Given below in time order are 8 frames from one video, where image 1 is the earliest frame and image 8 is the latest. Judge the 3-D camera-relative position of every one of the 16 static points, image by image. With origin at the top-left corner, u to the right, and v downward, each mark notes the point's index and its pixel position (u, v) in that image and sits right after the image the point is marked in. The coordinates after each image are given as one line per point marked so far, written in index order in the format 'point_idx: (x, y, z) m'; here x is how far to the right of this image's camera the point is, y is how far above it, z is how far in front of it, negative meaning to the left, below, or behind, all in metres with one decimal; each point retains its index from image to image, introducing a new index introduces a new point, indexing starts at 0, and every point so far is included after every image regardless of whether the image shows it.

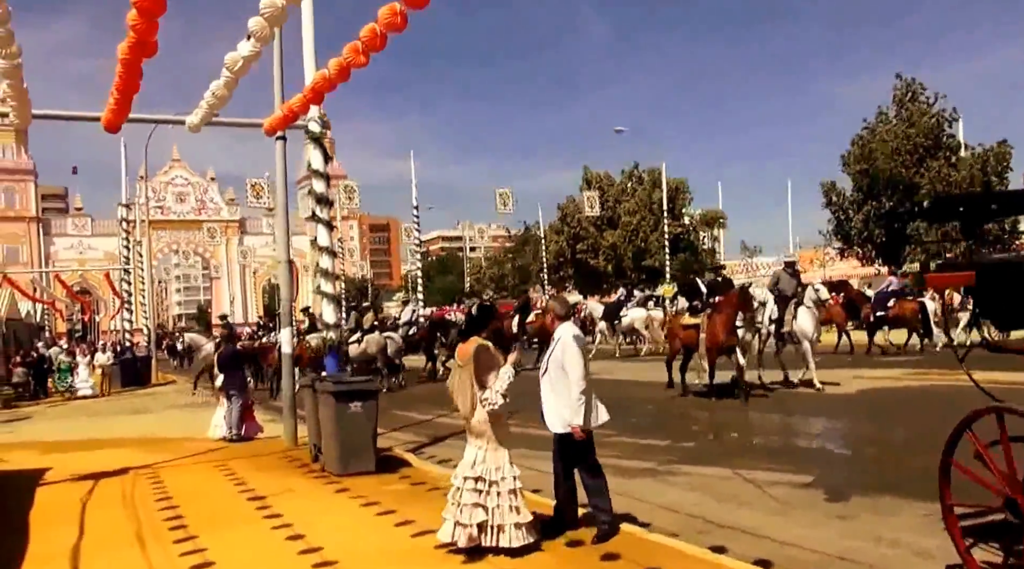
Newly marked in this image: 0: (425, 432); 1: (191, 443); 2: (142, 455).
0: (-1.5, -2.5, +16.8) m
1: (-6.0, -3.0, +18.5) m
2: (-6.2, -2.9, +17.1) m
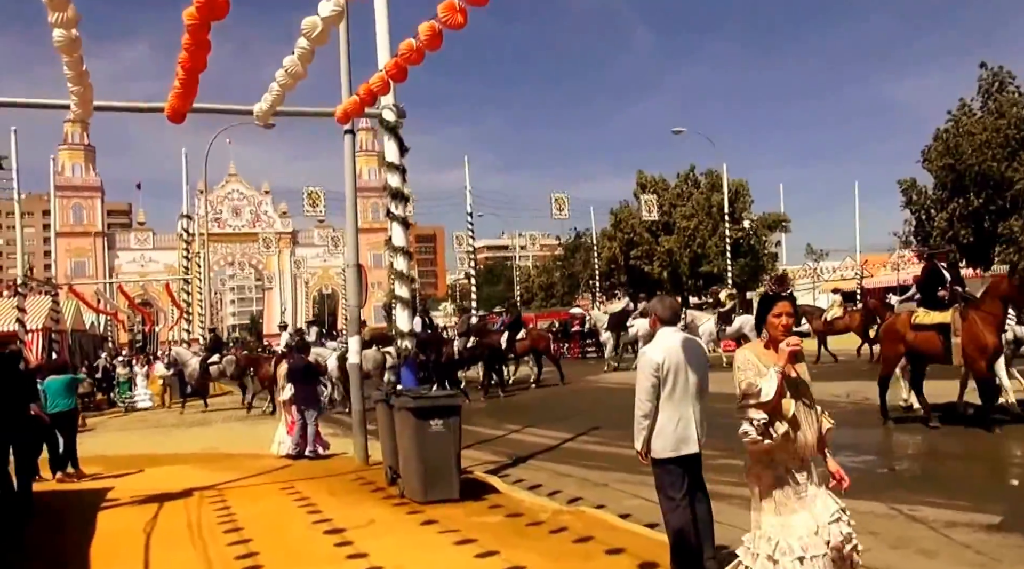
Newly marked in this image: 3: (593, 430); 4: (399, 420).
0: (-0.1, -2.6, +15.5) m
1: (-4.5, -3.1, +17.4) m
2: (-4.9, -3.0, +16.0) m
3: (+1.3, -2.4, +16.5) m
4: (-1.3, -1.6, +11.5) m
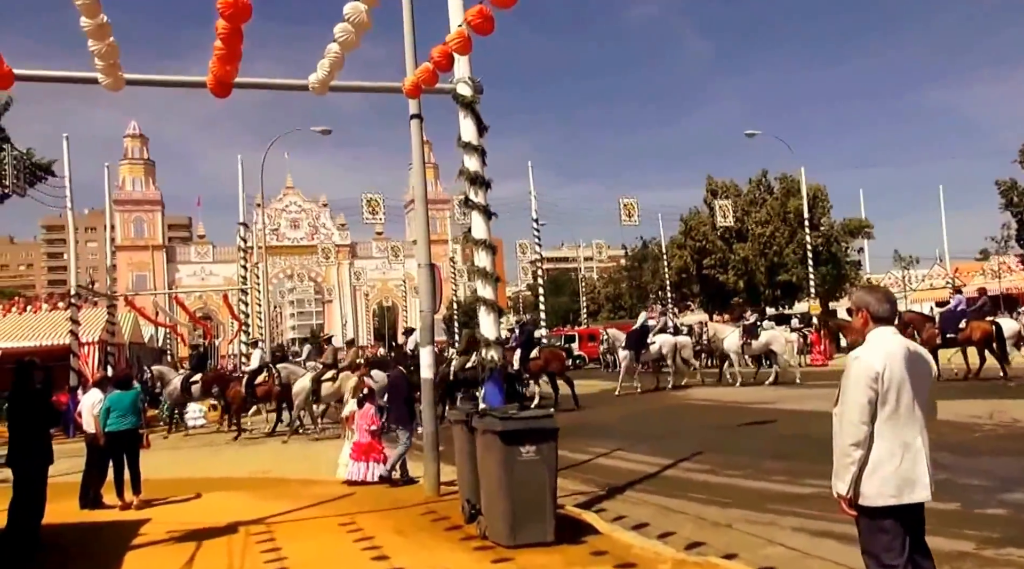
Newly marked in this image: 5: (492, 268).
0: (+1.1, -2.6, +13.5) m
1: (-3.2, -3.2, +15.6) m
2: (-3.6, -3.1, +14.3) m
3: (+2.6, -2.5, +14.4) m
4: (-0.3, -1.6, +9.6) m
5: (-0.2, +0.2, +10.7) m
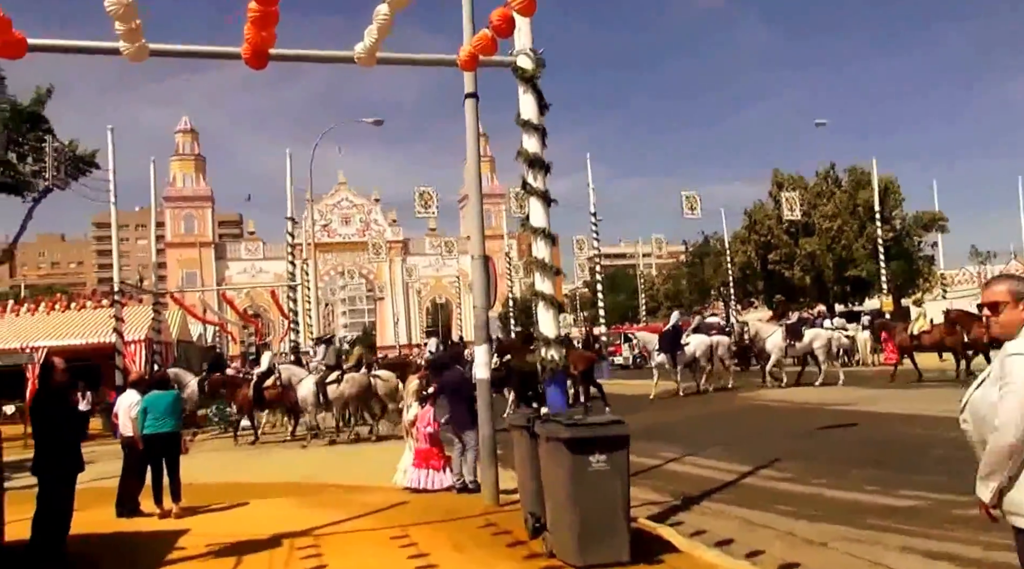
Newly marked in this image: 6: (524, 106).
0: (+1.9, -2.5, +12.4) m
1: (-2.3, -3.1, +14.7) m
2: (-2.7, -3.0, +13.4) m
3: (+3.5, -2.3, +13.2) m
4: (+0.3, -1.5, +8.5) m
5: (+0.4, +0.3, +9.6) m
6: (+0.1, +1.8, +9.7) m
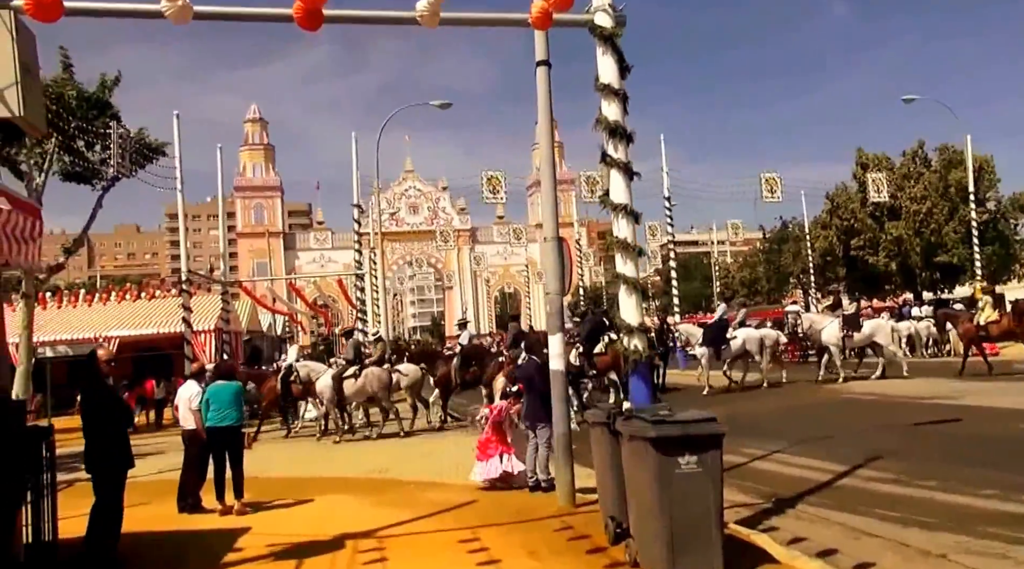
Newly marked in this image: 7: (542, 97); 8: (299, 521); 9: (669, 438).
0: (+2.8, -2.3, +11.4) m
1: (-1.2, -2.9, +14.1) m
2: (-1.8, -2.8, +12.8) m
3: (+4.4, -2.1, +12.2) m
4: (+0.9, -1.3, +7.7) m
5: (+1.1, +0.4, +8.8) m
6: (+0.8, +1.9, +8.9) m
7: (+0.4, +2.2, +11.9) m
8: (-2.5, -2.8, +12.1) m
9: (+1.1, -1.1, +7.2) m
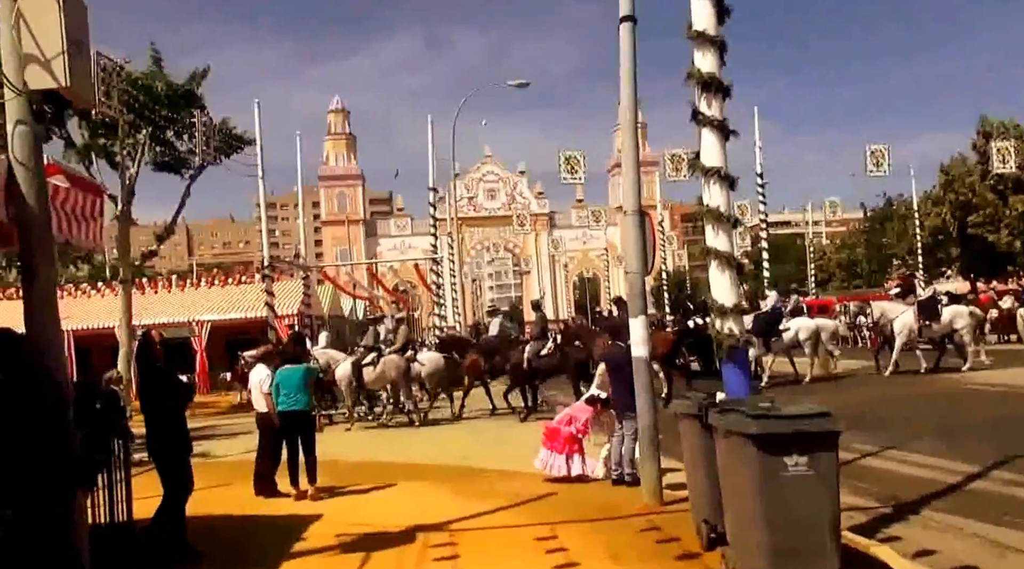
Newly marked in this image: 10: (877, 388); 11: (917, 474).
0: (+3.6, -2.1, +10.4) m
1: (-0.1, -2.7, +13.4) m
2: (-0.8, -2.6, +12.1) m
3: (+5.3, -1.9, +11.0) m
4: (+1.5, -1.2, +6.8) m
5: (+1.7, +0.6, +7.9) m
6: (+1.5, +2.1, +8.0) m
7: (+1.2, +2.4, +11.0) m
8: (-1.6, -2.6, +11.6) m
9: (+1.6, -0.9, +6.3) m
10: (+7.0, -2.0, +19.7) m
11: (+4.3, -2.0, +10.8) m
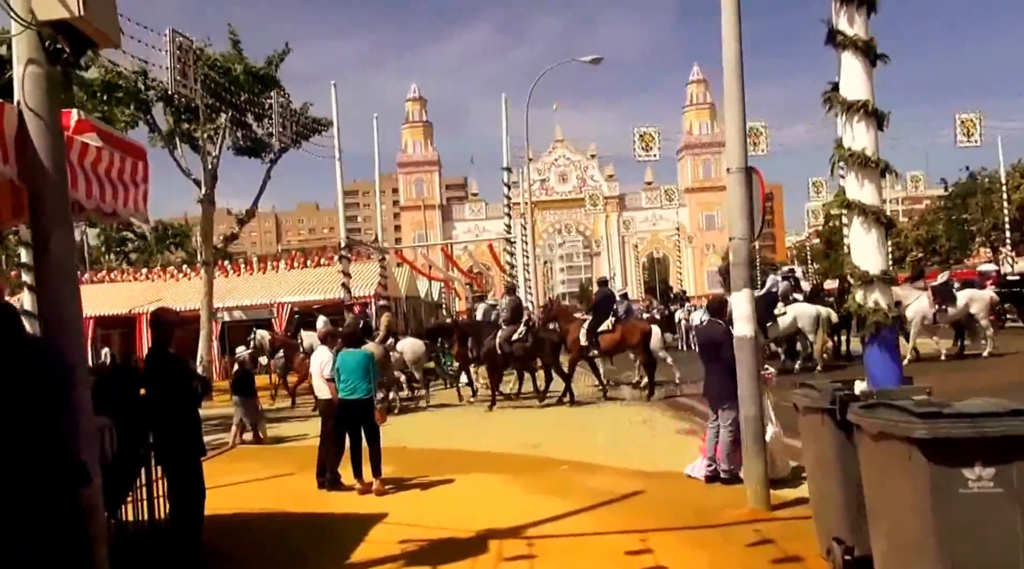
0: (+4.4, -1.8, +8.8) m
1: (+0.9, -2.3, +12.1) m
2: (+0.1, -2.3, +10.8) m
3: (+6.1, -1.6, +9.3) m
4: (+2.0, -1.0, +5.4) m
5: (+2.3, +0.8, +6.4) m
6: (+2.0, +2.3, +6.4) m
7: (+2.0, +2.7, +9.5) m
8: (-0.8, -2.3, +10.3) m
9: (+2.1, -0.8, +4.9) m
10: (+8.4, -1.5, +17.9) m
11: (+5.1, -1.7, +9.2) m
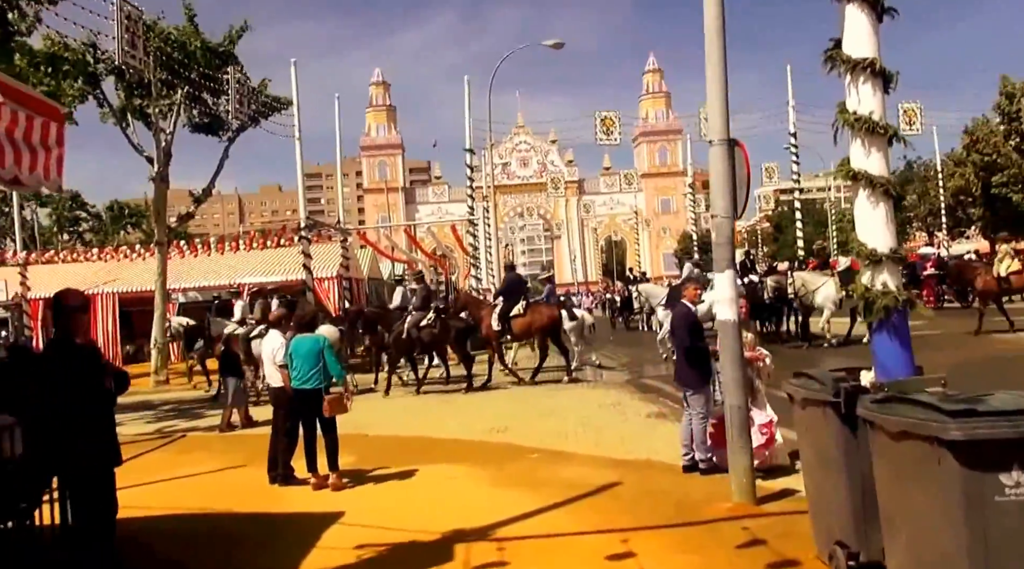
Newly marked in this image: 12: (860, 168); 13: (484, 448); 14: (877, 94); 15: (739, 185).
0: (+4.1, -1.6, +8.3) m
1: (+0.5, -2.1, +11.4) m
2: (-0.2, -2.1, +10.2) m
3: (+5.8, -1.4, +8.8) m
4: (+1.8, -0.9, +4.8) m
5: (+2.1, +0.9, +5.7) m
6: (+1.8, +2.4, +5.8) m
7: (+1.7, +2.9, +8.8) m
8: (-1.1, -2.1, +9.6) m
9: (+2.0, -0.7, +4.2) m
10: (+7.8, -1.2, +17.5) m
11: (+4.8, -1.5, +8.7) m
12: (+2.0, +0.7, +5.7) m
13: (-0.3, -2.2, +13.6) m
14: (+2.1, +1.1, +5.7) m
15: (+2.0, +0.8, +8.9) m
